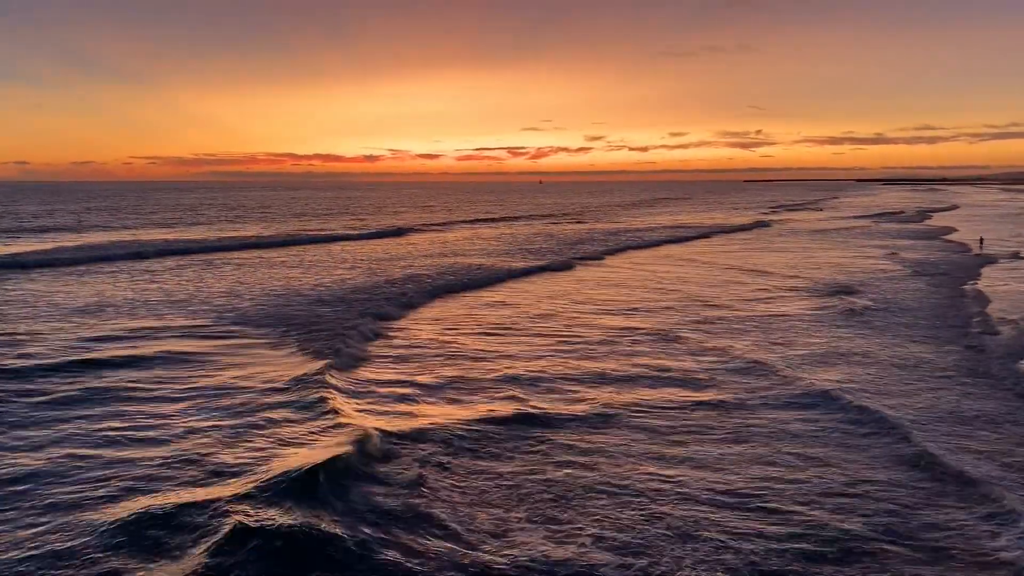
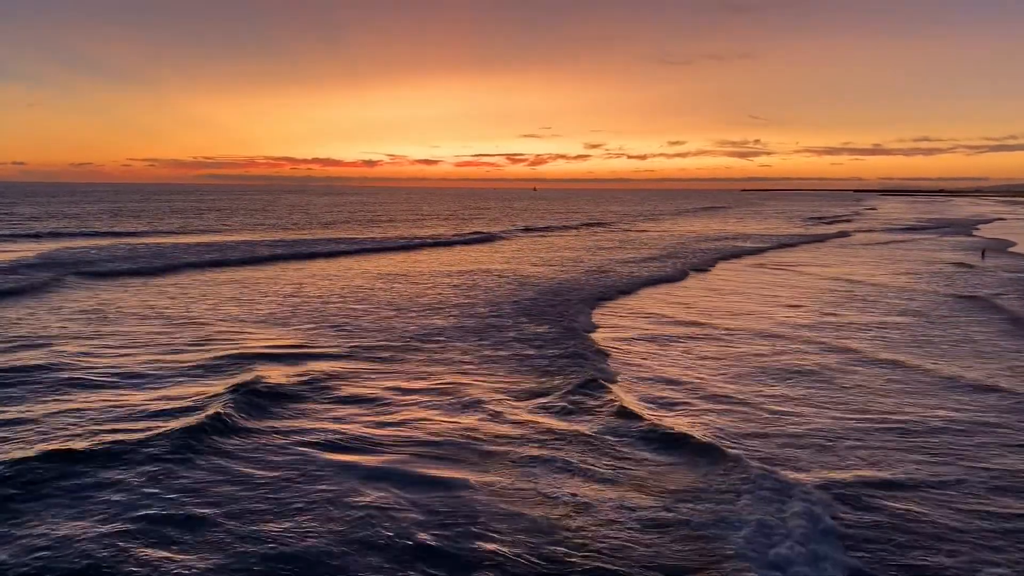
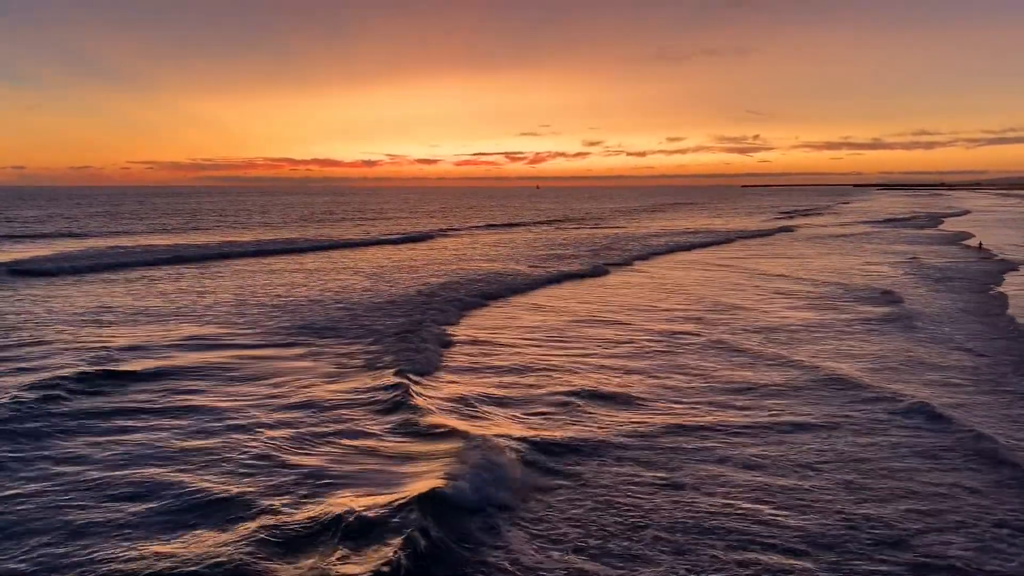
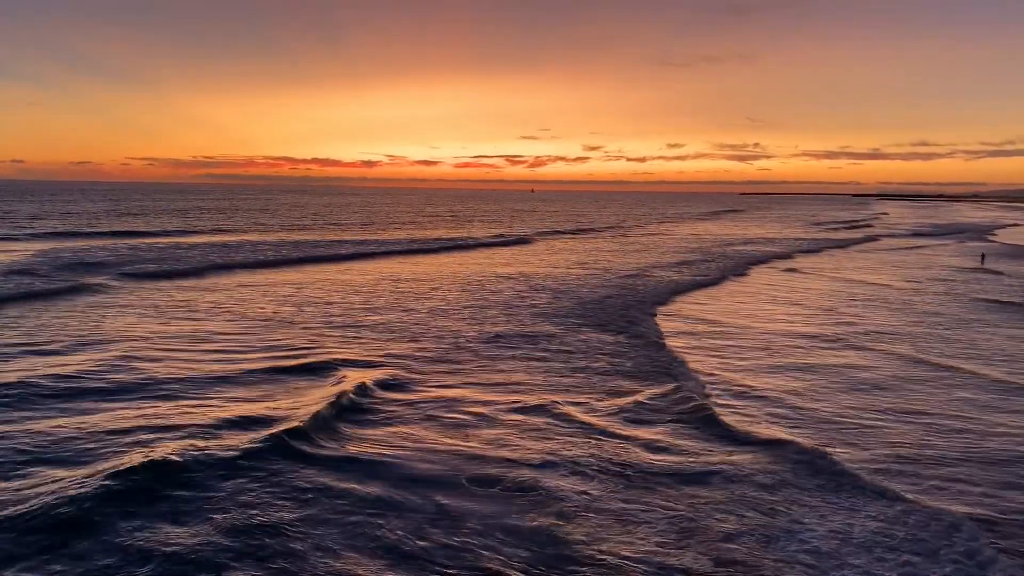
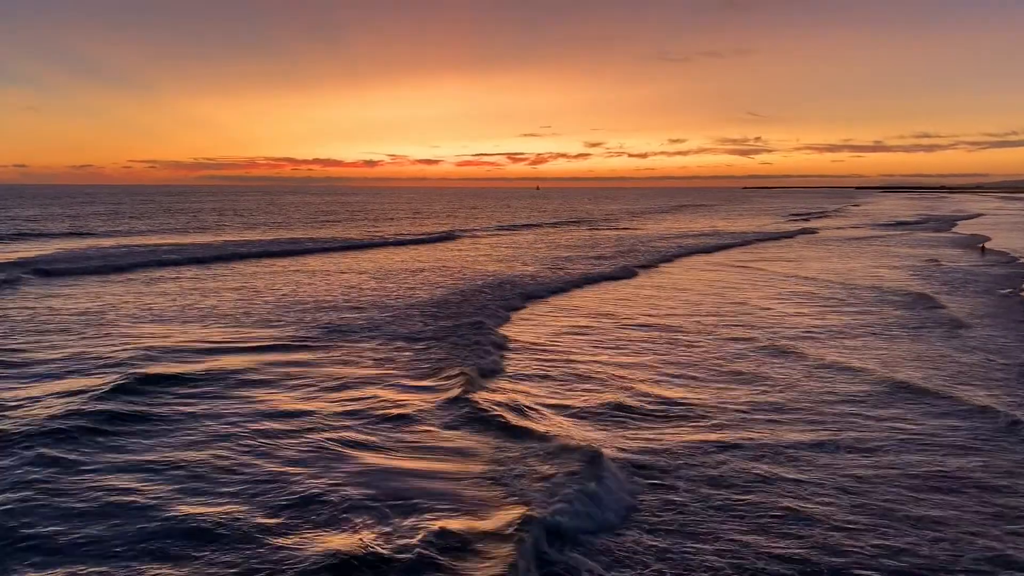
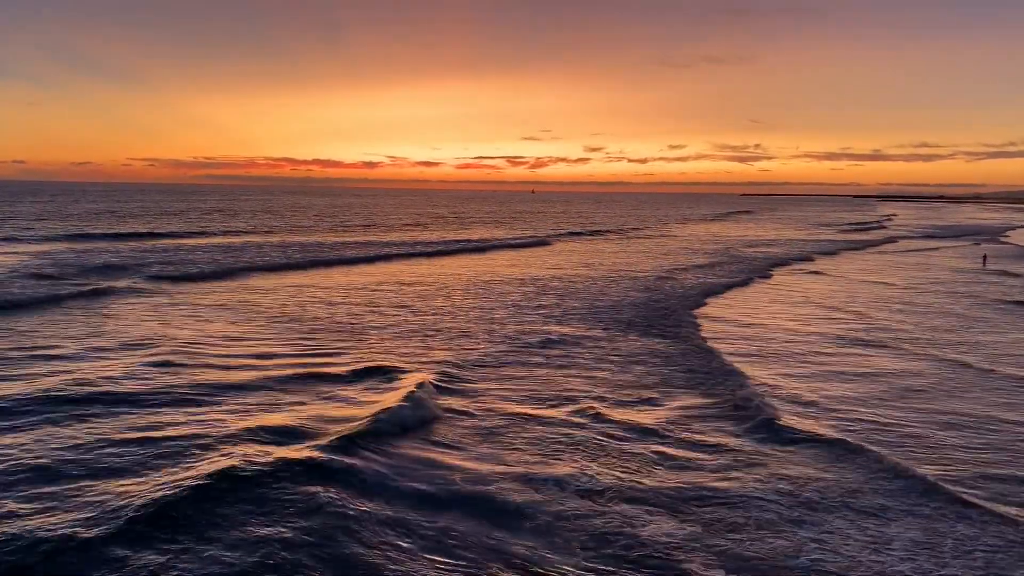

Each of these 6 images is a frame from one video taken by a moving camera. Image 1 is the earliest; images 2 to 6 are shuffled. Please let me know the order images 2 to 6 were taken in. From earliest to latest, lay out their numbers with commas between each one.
3, 5, 2, 4, 6
